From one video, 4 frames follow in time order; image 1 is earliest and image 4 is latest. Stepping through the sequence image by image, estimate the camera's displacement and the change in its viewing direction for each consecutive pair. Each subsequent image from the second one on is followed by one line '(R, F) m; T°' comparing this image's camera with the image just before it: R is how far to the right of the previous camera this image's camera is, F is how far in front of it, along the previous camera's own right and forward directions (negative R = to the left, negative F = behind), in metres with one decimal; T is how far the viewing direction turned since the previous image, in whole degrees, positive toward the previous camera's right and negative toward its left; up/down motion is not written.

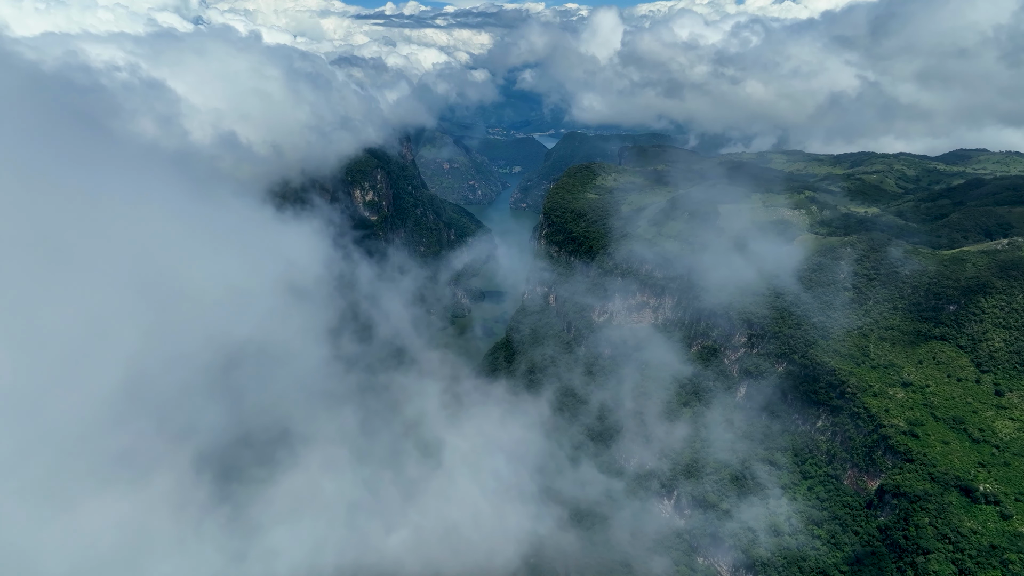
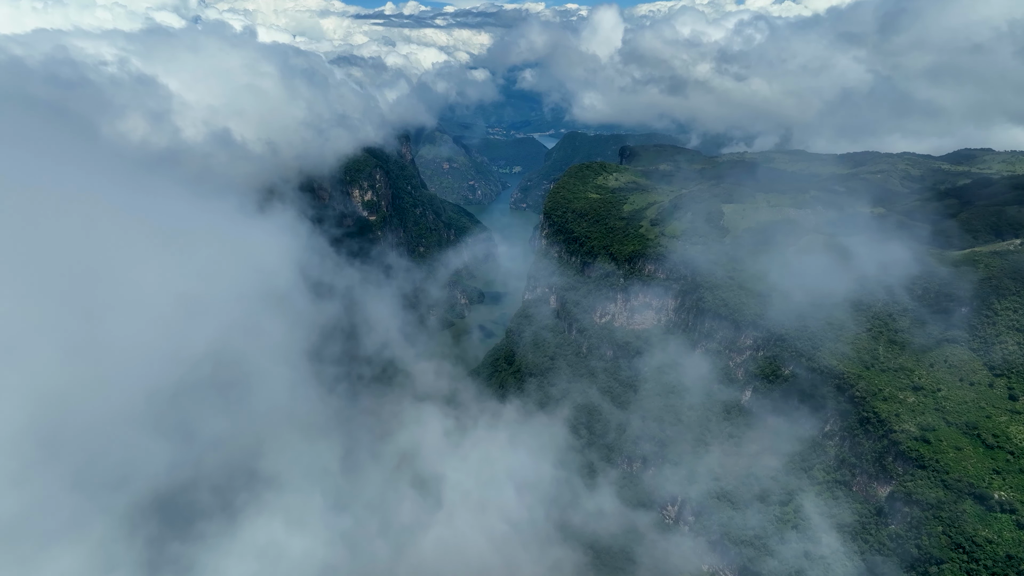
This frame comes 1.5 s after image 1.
(-0.1, +1.6) m; 0°
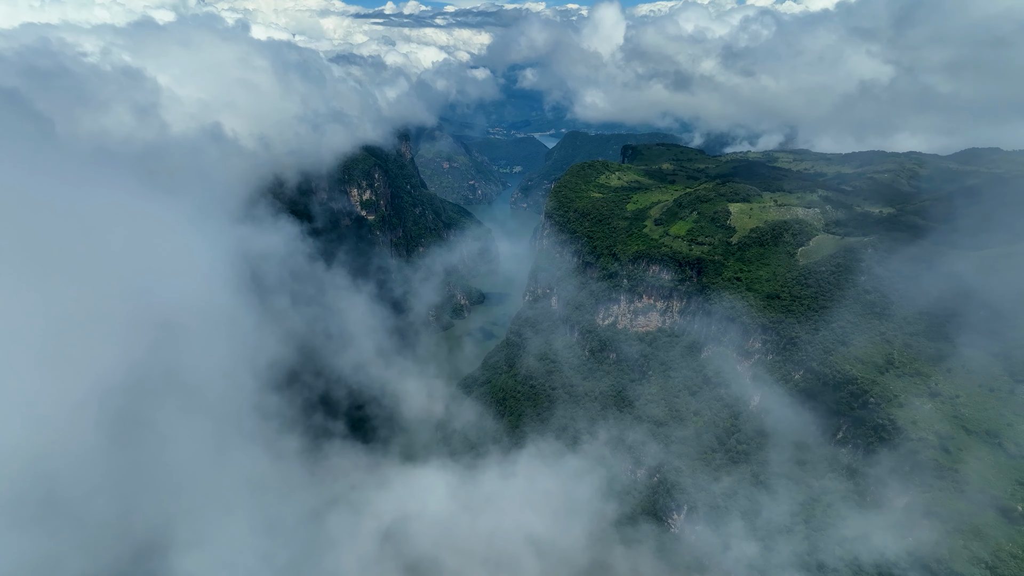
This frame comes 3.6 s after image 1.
(-0.1, +2.3) m; 0°
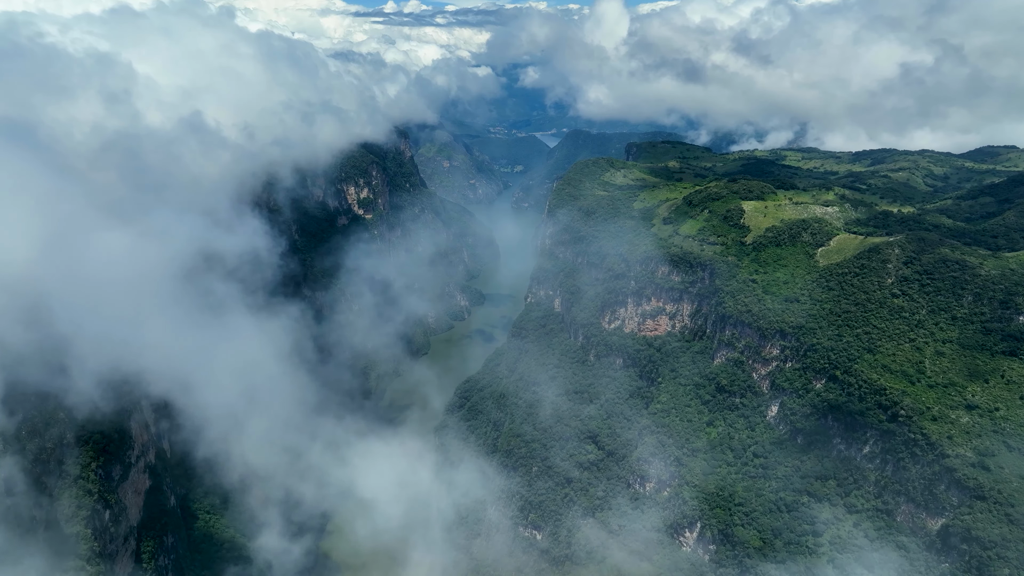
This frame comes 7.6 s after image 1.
(-0.2, +4.4) m; 0°
